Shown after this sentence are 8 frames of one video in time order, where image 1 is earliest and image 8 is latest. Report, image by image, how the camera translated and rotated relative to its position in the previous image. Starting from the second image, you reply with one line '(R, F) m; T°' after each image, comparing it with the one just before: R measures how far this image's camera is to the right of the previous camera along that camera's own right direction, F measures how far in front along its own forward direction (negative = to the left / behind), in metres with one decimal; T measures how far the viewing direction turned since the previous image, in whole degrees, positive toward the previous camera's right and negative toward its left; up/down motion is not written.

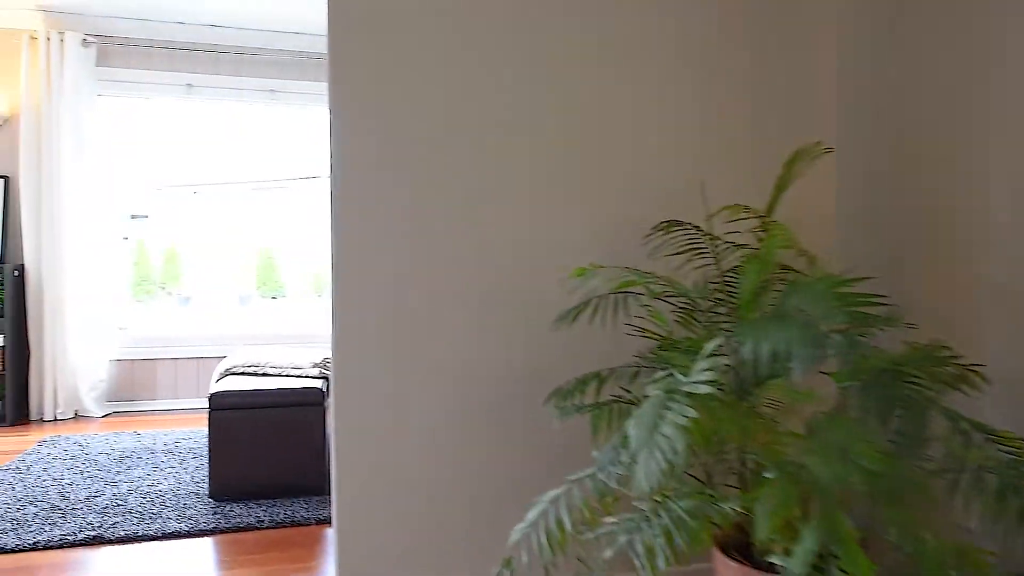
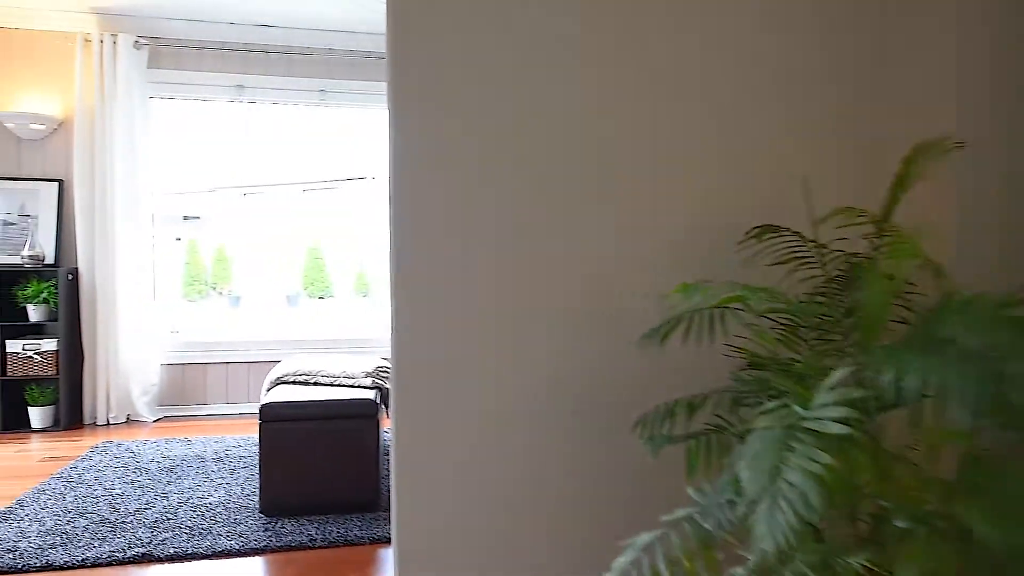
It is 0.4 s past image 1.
(-0.1, +0.2) m; -3°
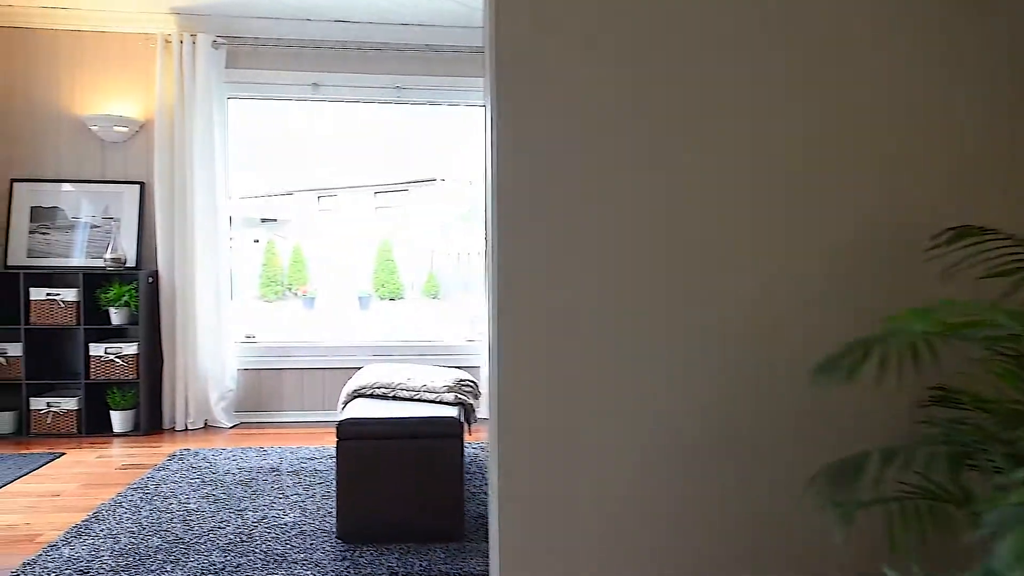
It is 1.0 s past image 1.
(-0.1, +0.3) m; -5°
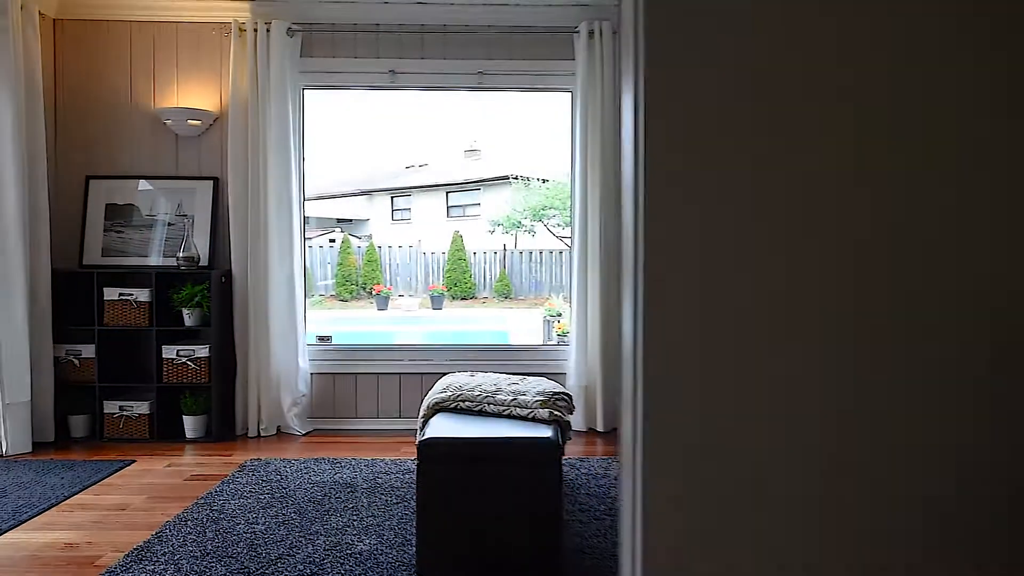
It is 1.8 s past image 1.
(-0.1, +0.4) m; -5°
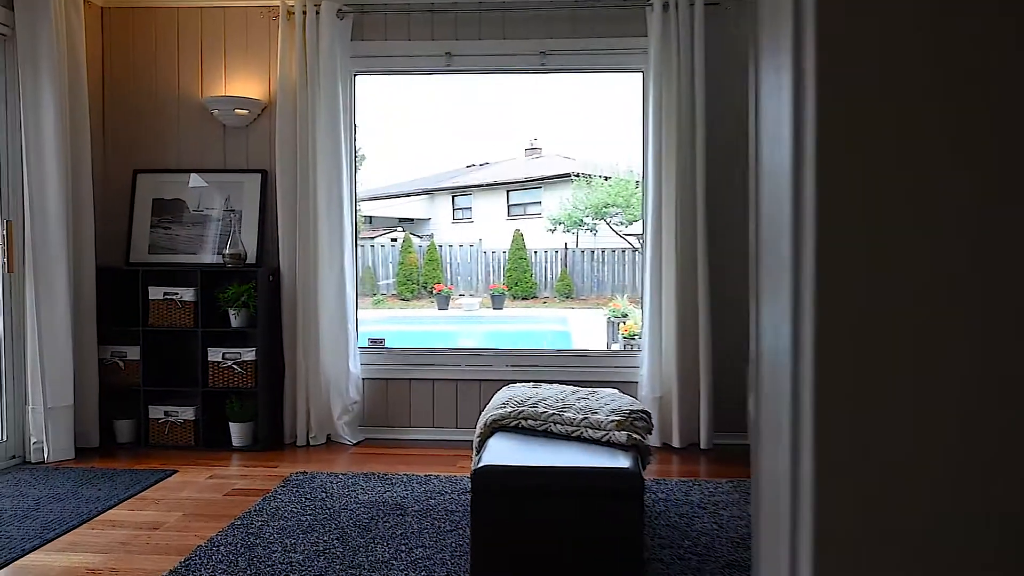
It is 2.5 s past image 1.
(0.0, +0.4) m; -5°
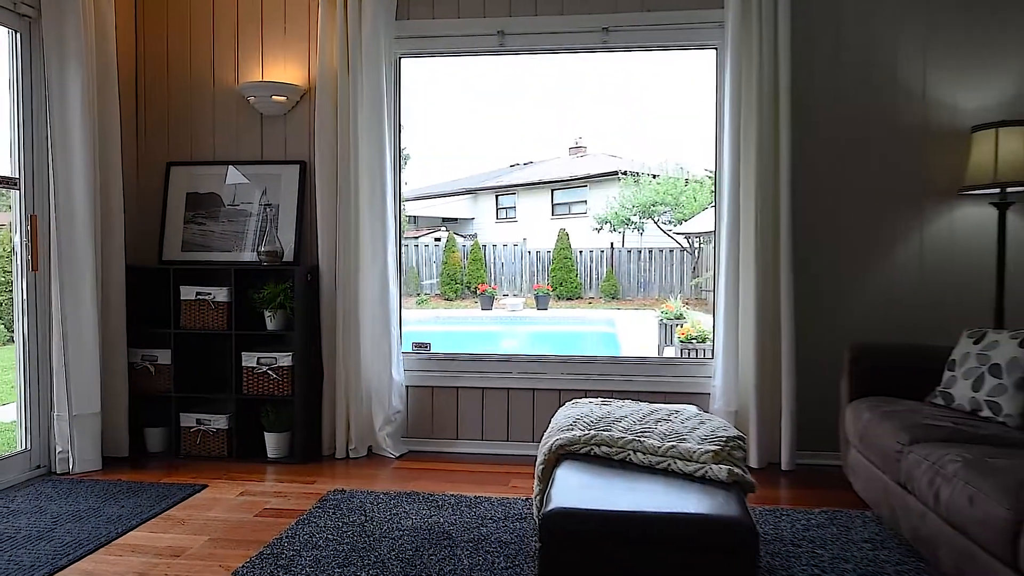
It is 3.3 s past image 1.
(-0.1, +0.4) m; -3°
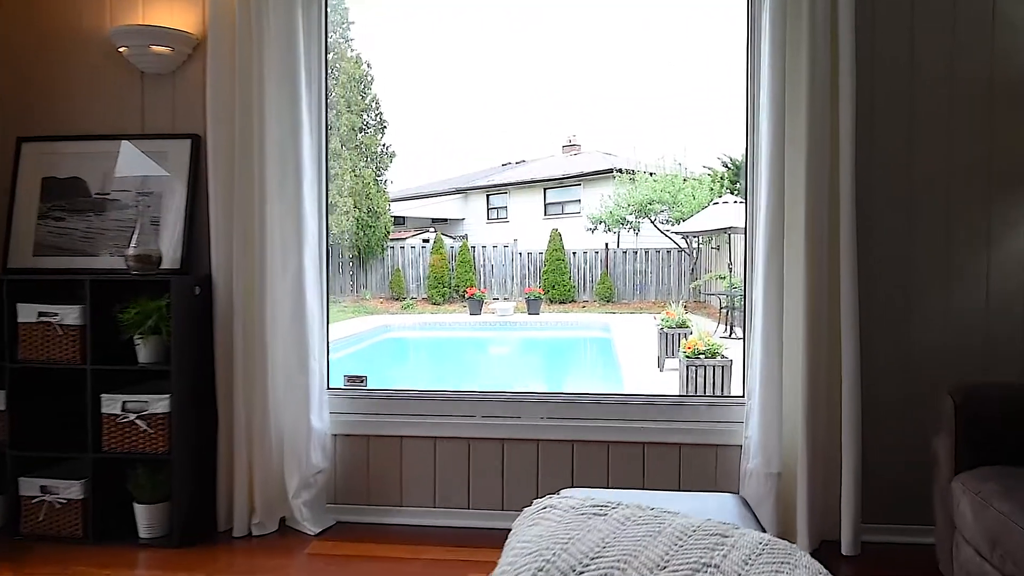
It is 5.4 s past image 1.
(+0.1, +1.0) m; 0°
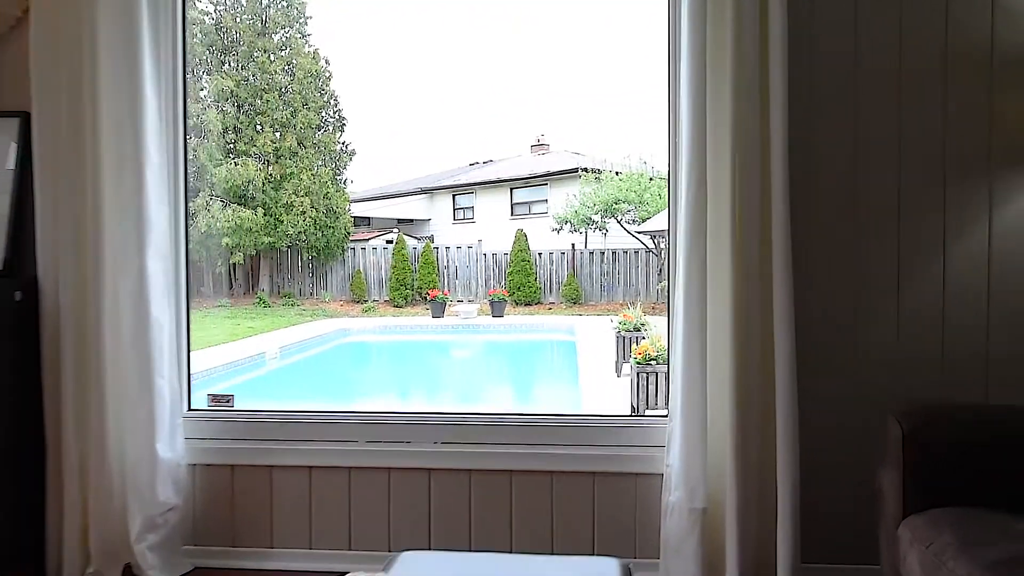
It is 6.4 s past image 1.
(+0.3, +0.4) m; +2°
